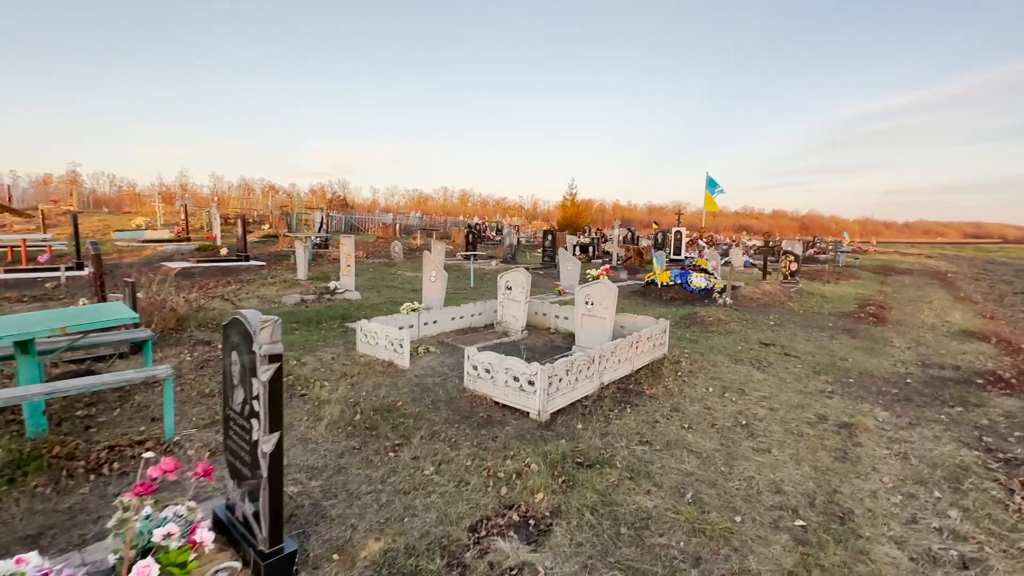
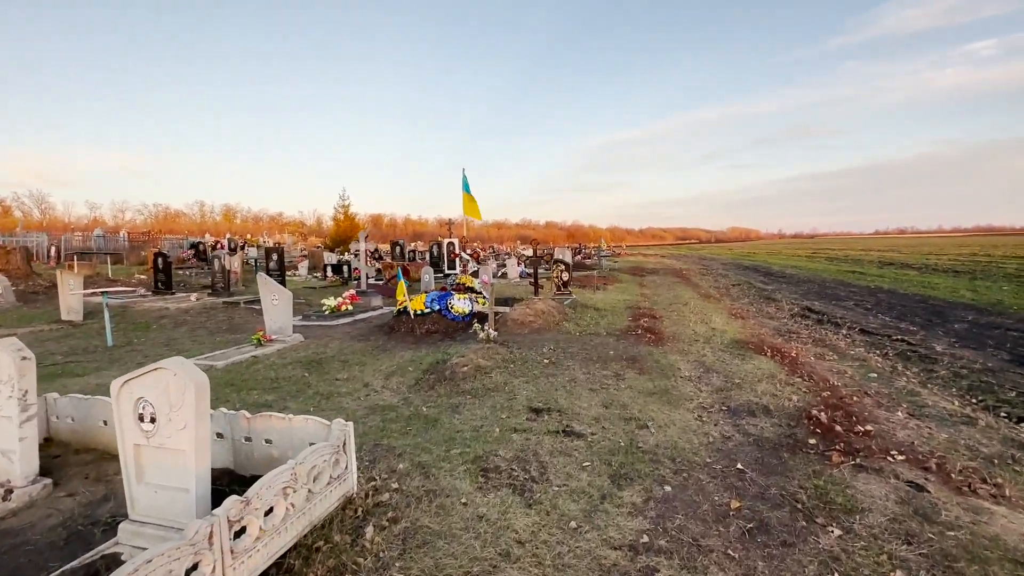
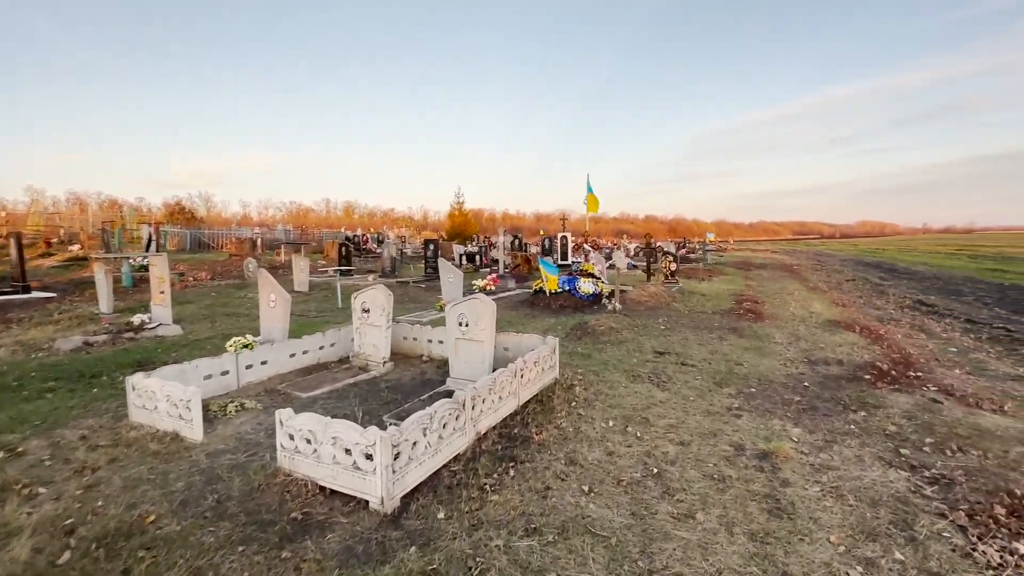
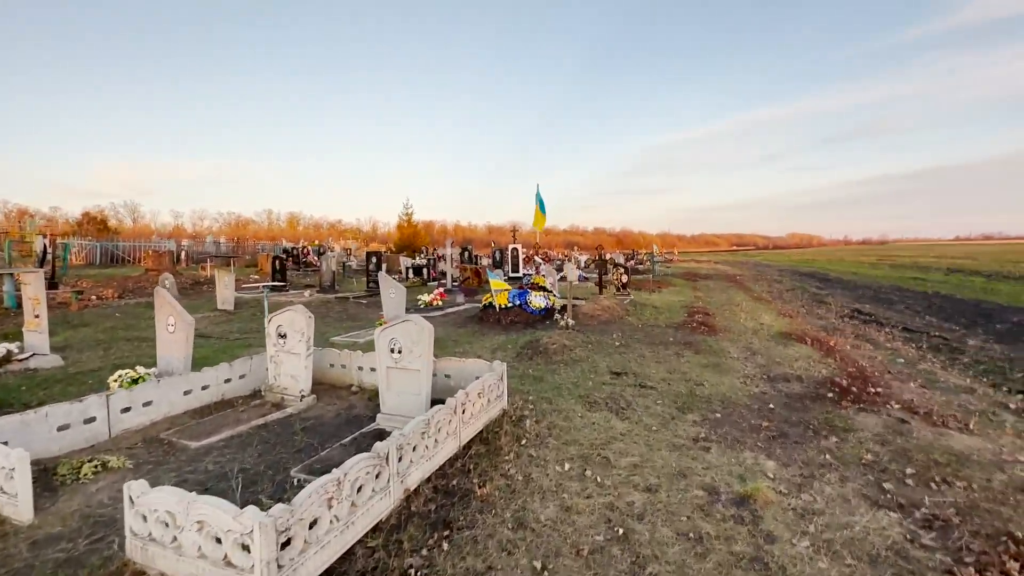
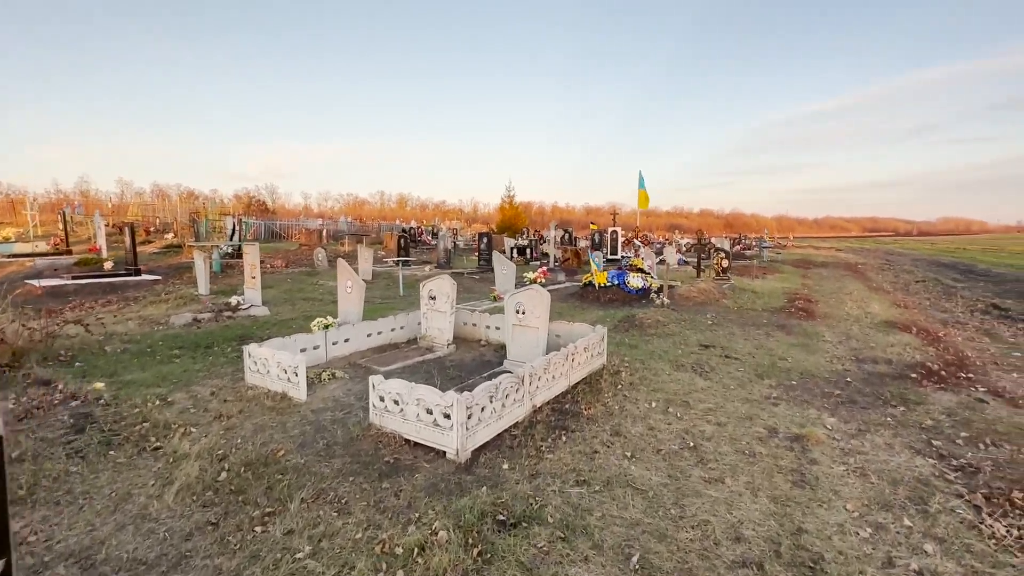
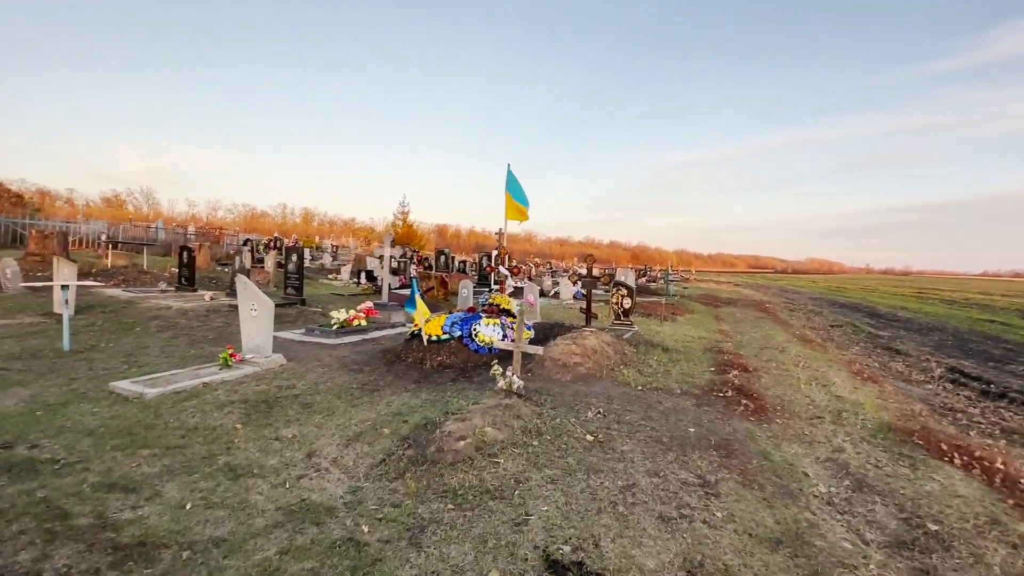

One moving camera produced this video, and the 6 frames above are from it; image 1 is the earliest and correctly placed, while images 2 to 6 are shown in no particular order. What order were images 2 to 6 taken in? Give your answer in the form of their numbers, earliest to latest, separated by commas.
5, 3, 4, 2, 6
